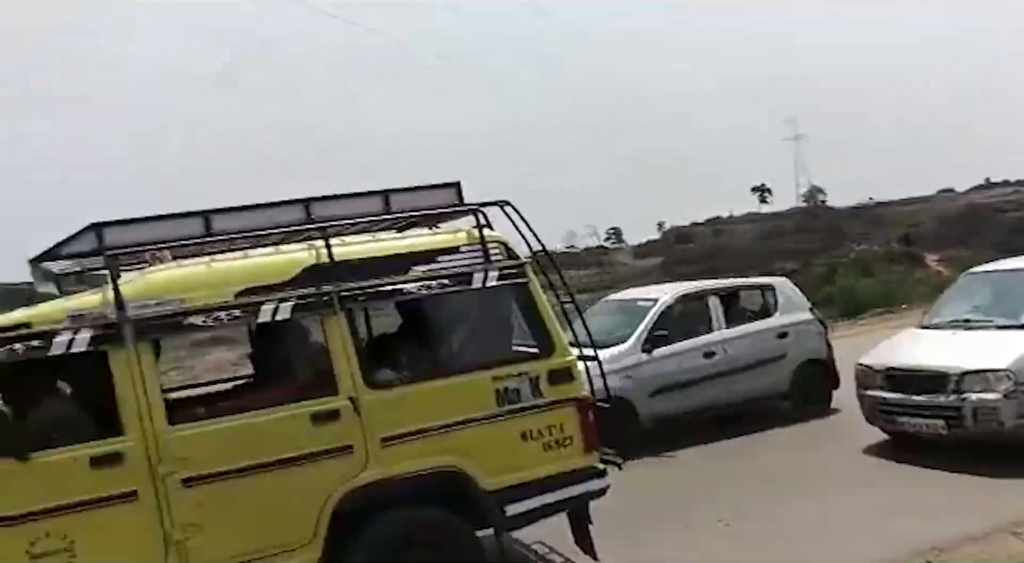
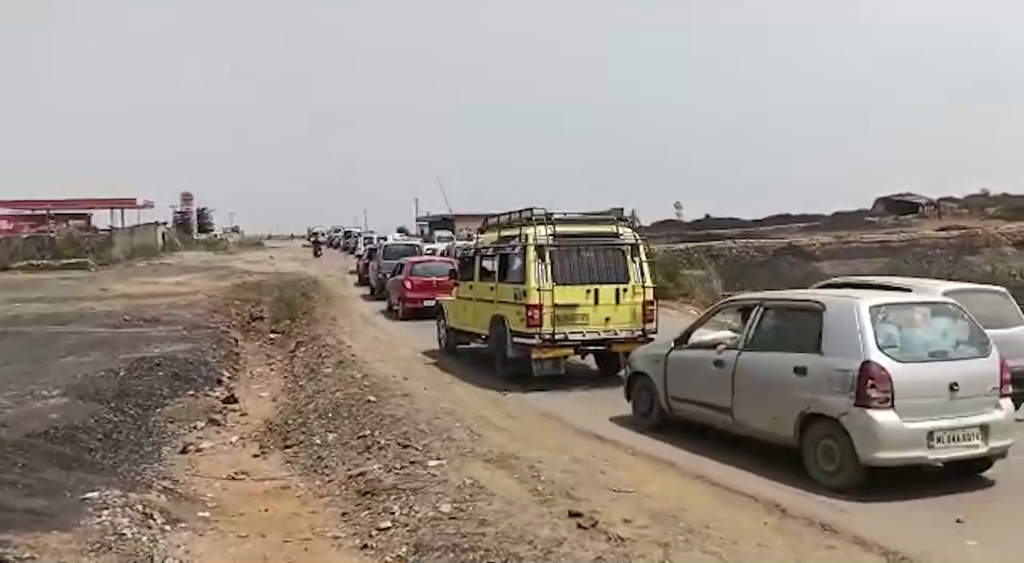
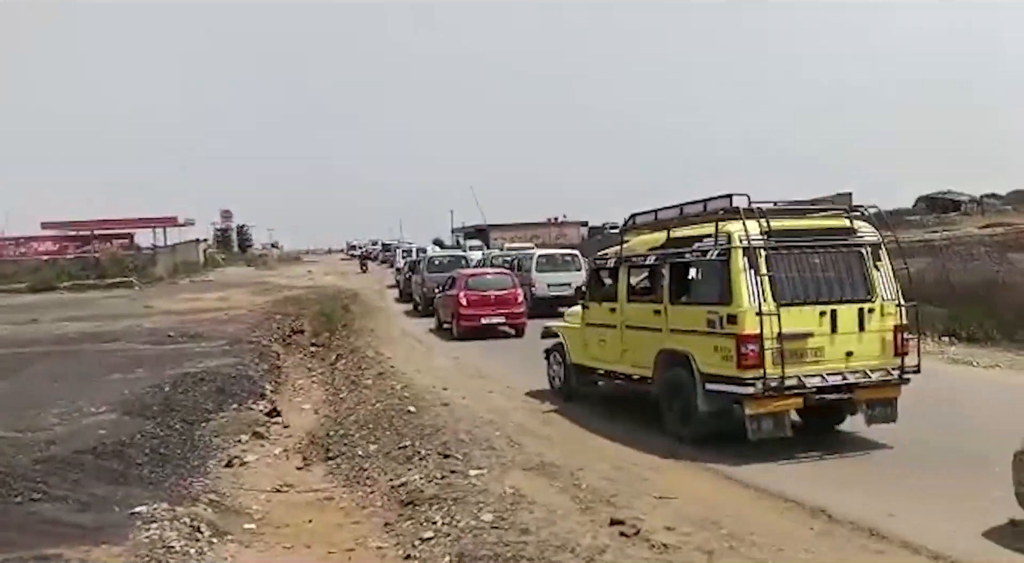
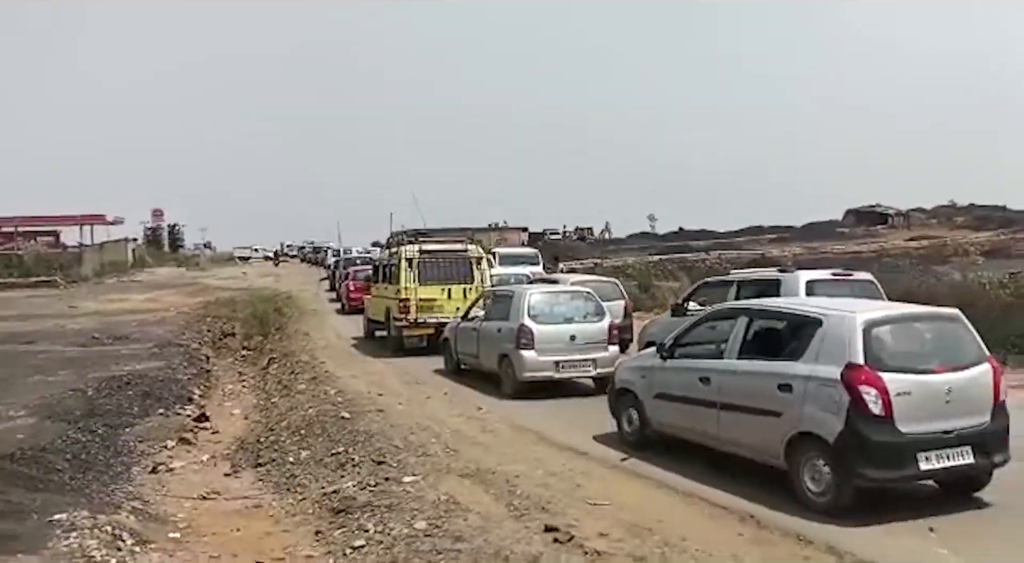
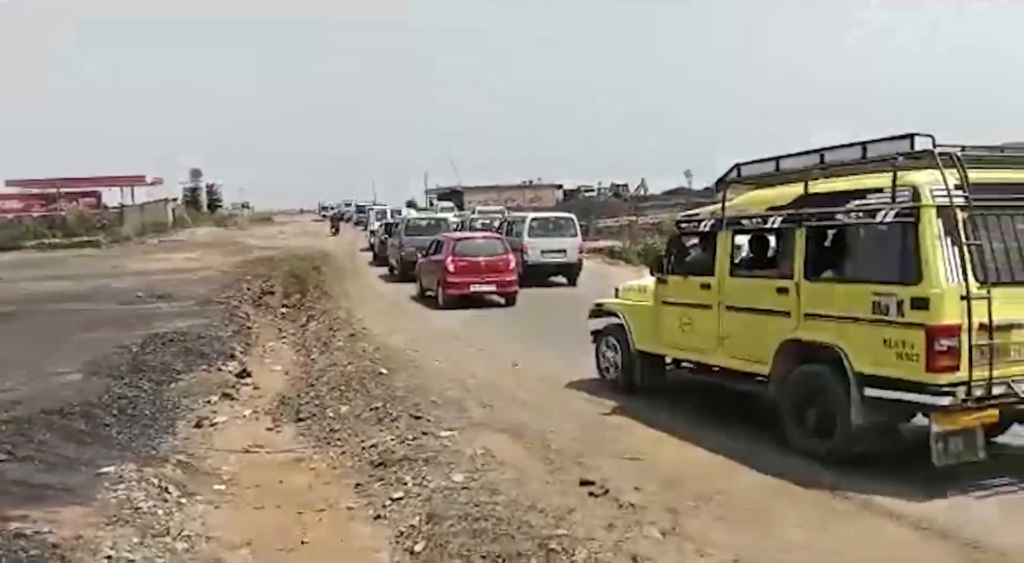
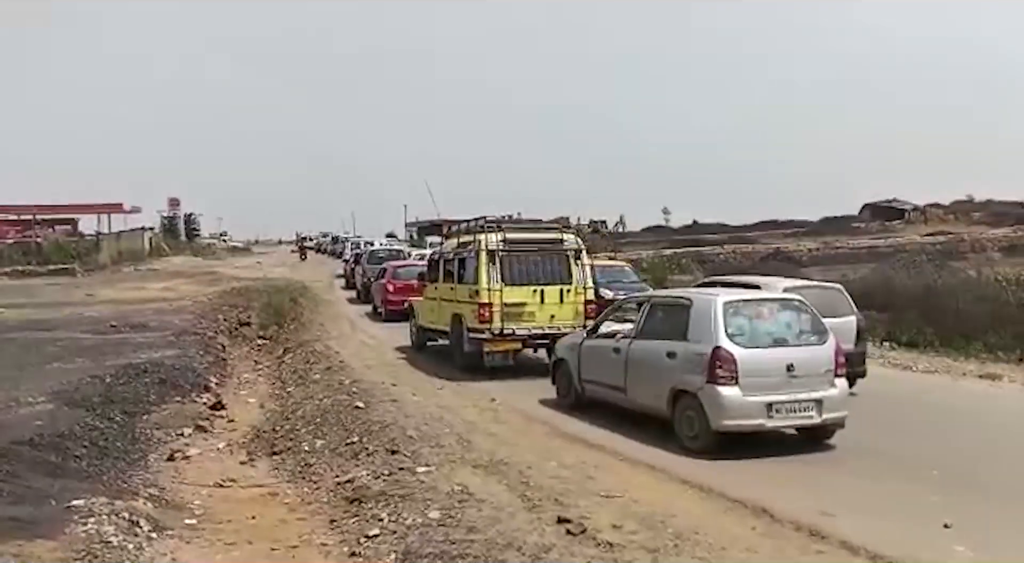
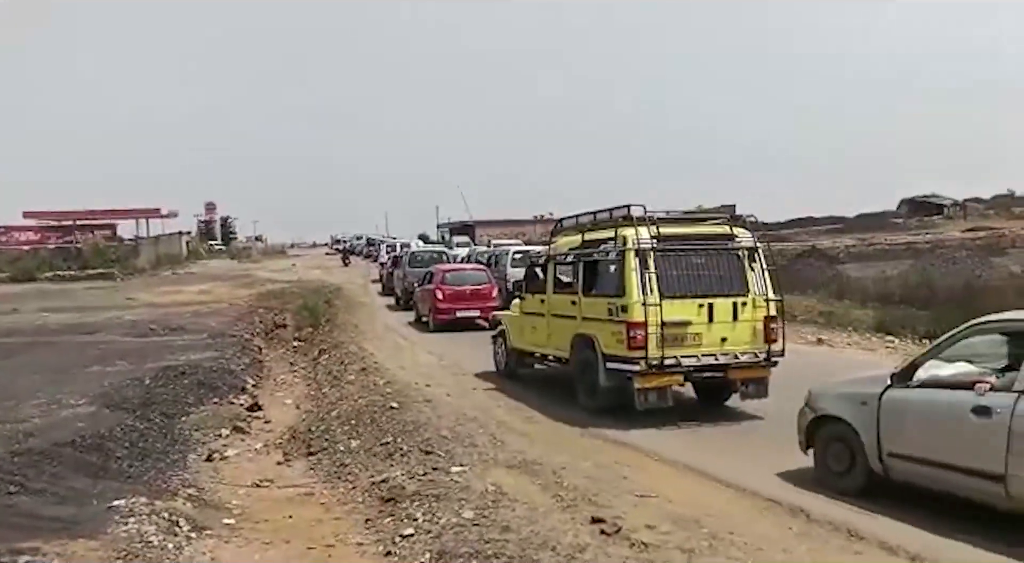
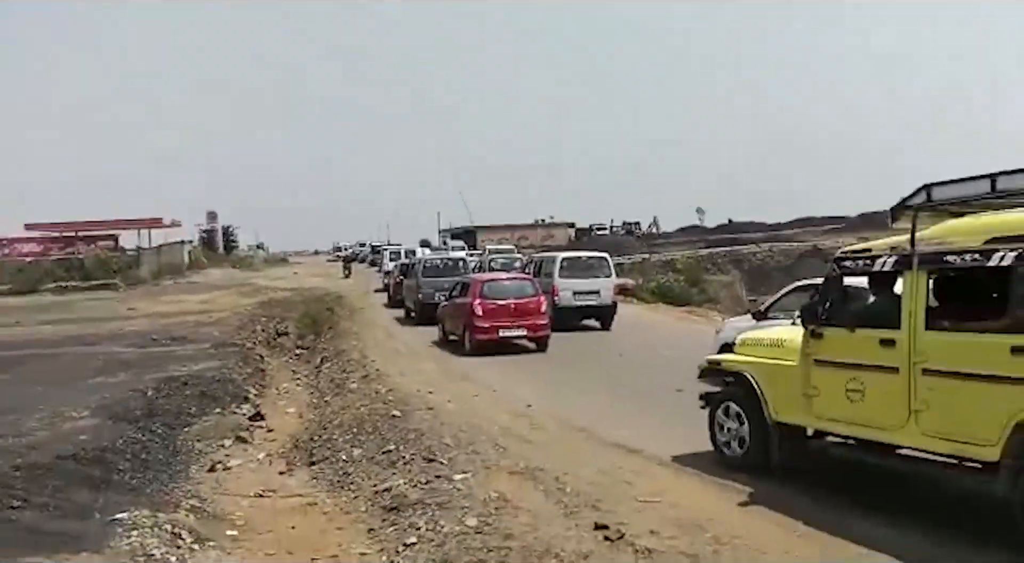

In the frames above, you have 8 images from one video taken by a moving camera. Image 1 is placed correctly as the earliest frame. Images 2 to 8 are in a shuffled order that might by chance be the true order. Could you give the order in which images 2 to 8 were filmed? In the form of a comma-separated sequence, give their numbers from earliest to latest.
8, 5, 3, 7, 2, 6, 4
